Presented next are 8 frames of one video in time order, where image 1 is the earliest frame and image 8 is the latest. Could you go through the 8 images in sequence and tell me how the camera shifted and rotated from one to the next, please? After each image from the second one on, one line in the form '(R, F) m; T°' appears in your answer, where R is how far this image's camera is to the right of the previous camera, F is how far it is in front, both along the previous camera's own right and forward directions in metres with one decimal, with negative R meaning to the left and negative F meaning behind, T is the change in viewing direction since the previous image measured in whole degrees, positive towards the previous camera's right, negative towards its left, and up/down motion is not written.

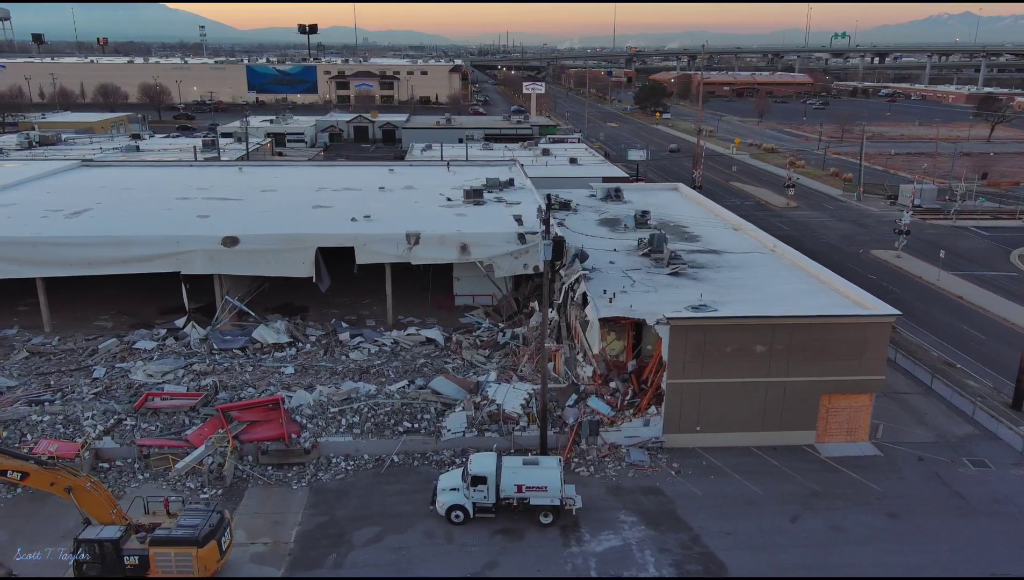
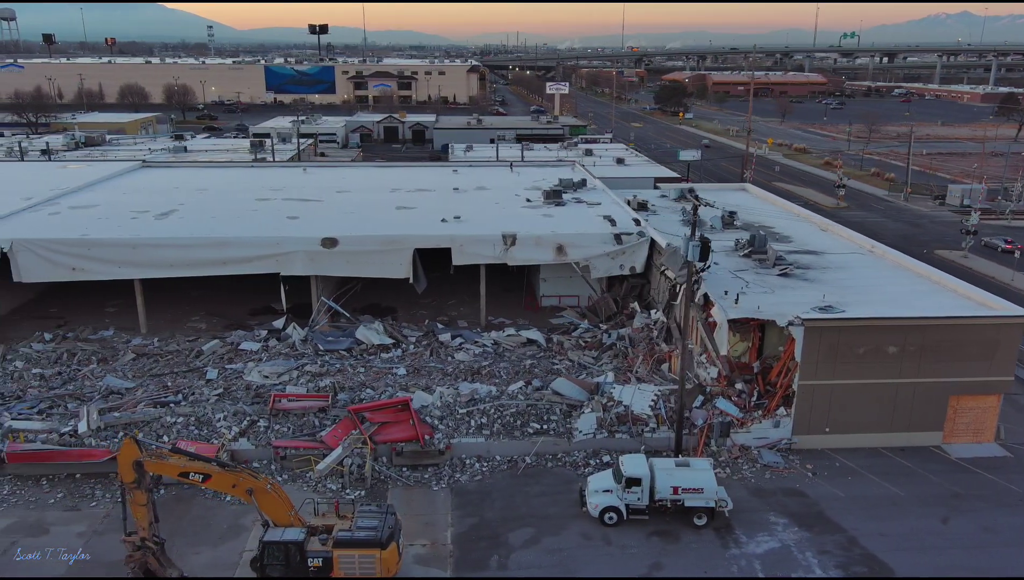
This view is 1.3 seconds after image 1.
(-2.0, 0.0) m; 0°
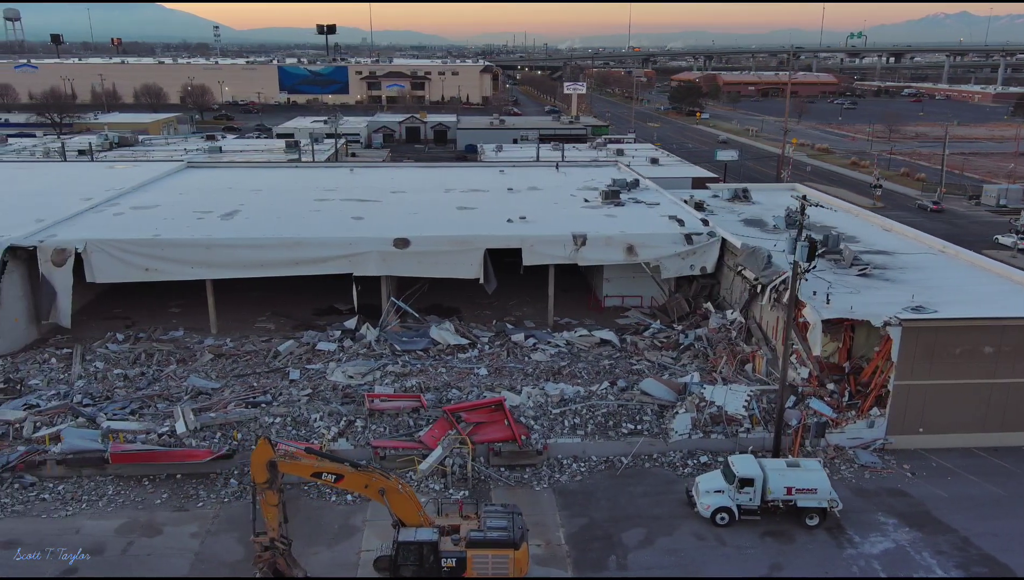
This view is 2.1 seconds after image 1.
(-1.5, 0.0) m; 0°
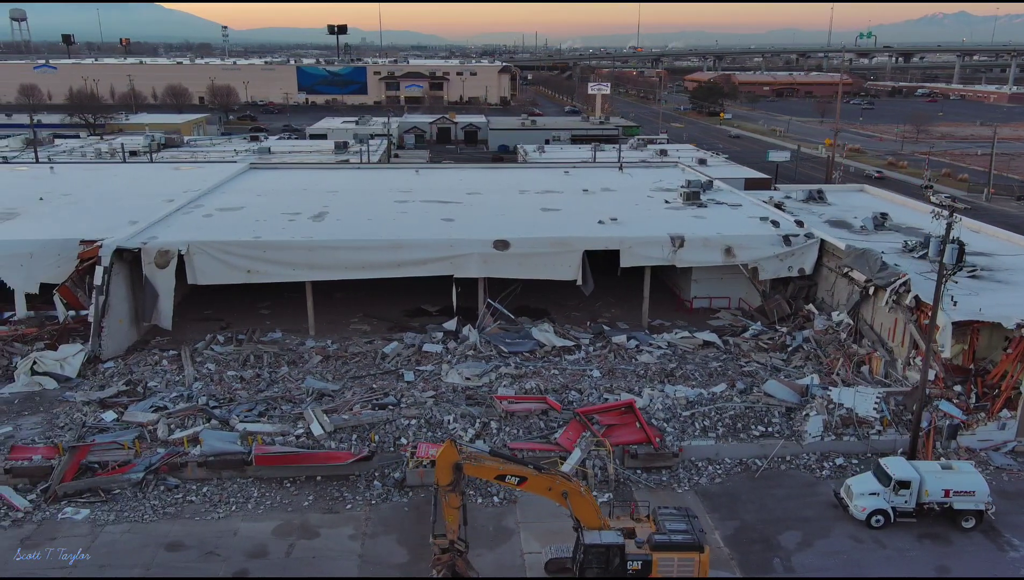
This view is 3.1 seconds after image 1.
(-2.1, 0.0) m; 0°
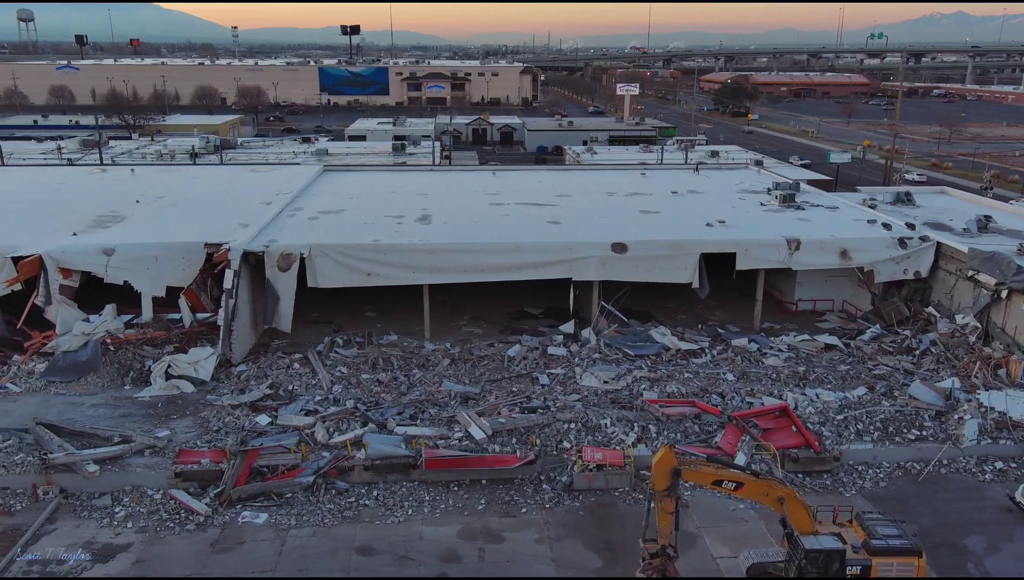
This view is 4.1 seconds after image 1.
(-2.4, 0.0) m; 0°
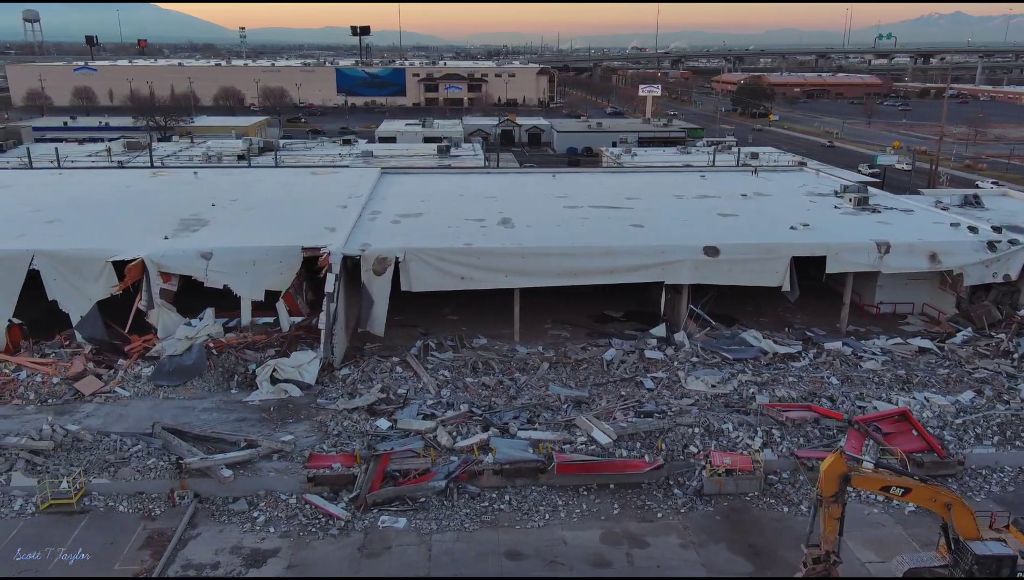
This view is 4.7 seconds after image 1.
(-1.9, 0.0) m; 0°
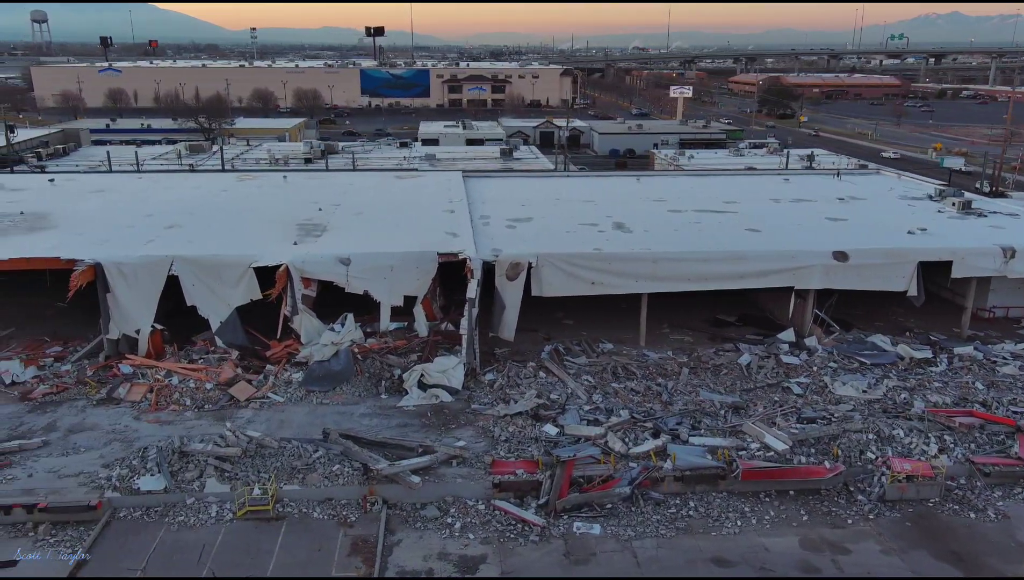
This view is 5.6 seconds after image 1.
(-2.7, 0.0) m; 0°
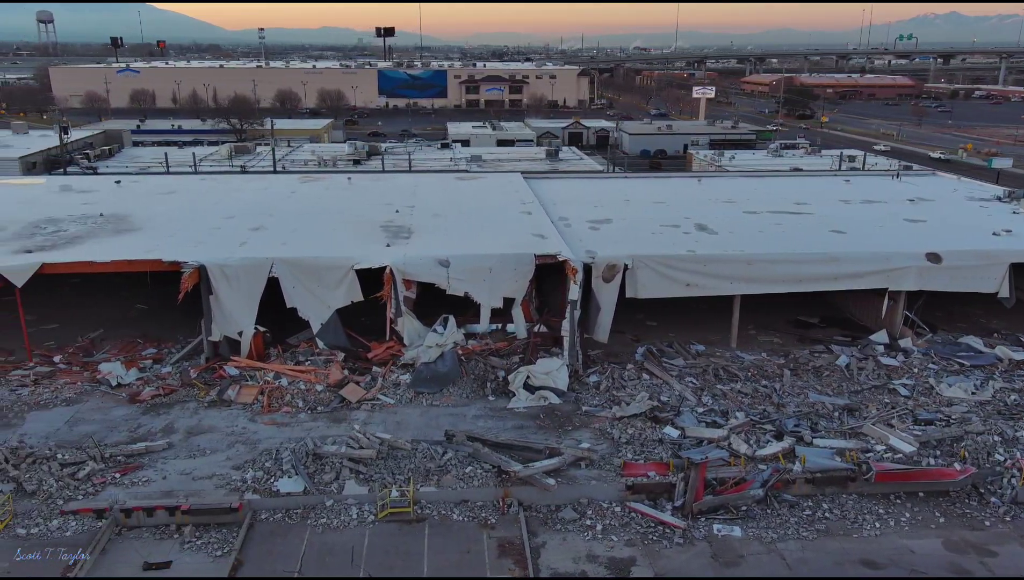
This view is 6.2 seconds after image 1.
(-1.9, 0.0) m; 0°
